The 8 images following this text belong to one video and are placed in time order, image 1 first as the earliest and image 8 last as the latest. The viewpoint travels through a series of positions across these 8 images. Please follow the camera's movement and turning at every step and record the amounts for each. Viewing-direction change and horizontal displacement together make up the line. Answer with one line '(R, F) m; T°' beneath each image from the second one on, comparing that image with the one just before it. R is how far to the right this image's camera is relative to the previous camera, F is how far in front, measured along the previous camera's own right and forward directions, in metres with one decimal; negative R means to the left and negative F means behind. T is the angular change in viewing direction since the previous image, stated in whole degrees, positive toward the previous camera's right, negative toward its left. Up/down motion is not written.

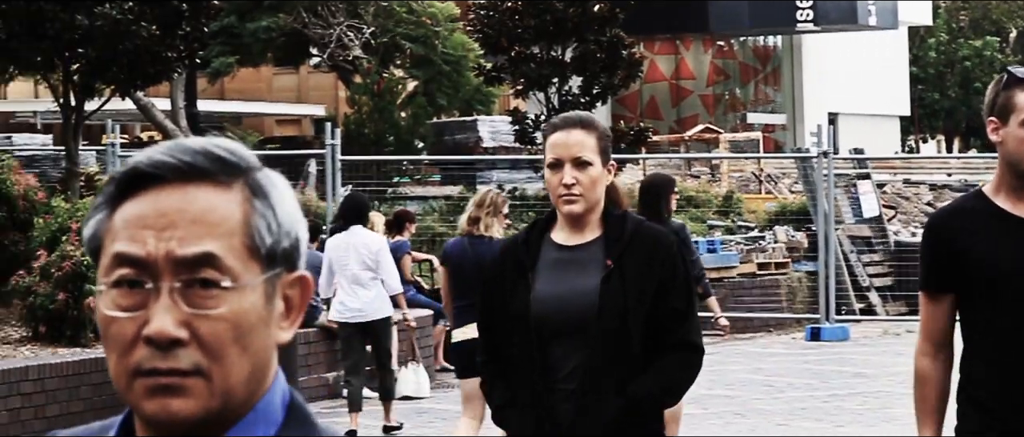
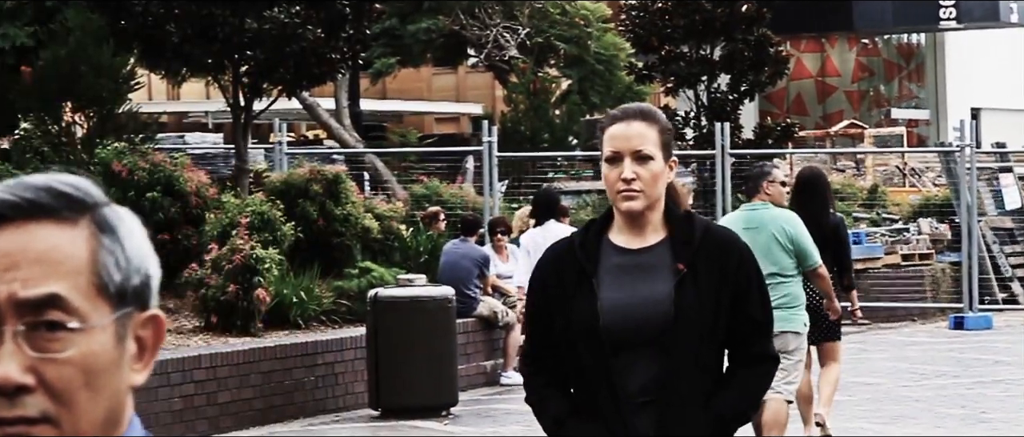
(0.0, -0.5) m; -4°
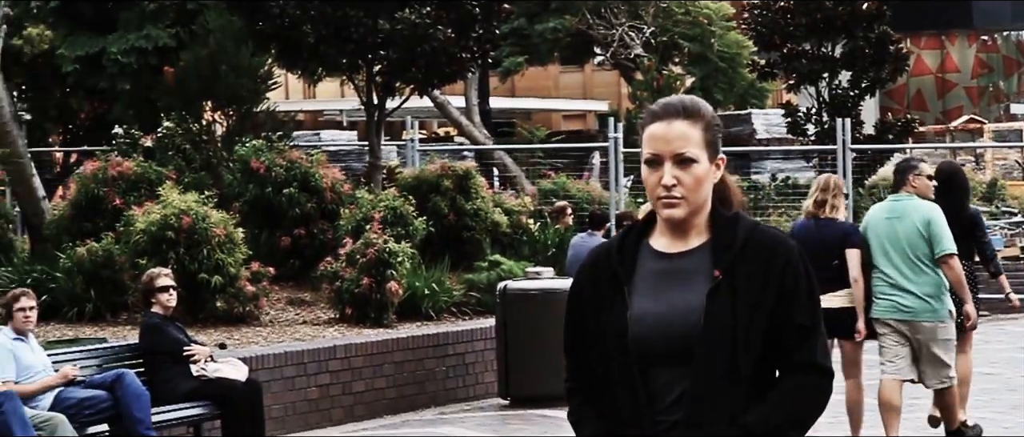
(+0.1, -0.4) m; -3°
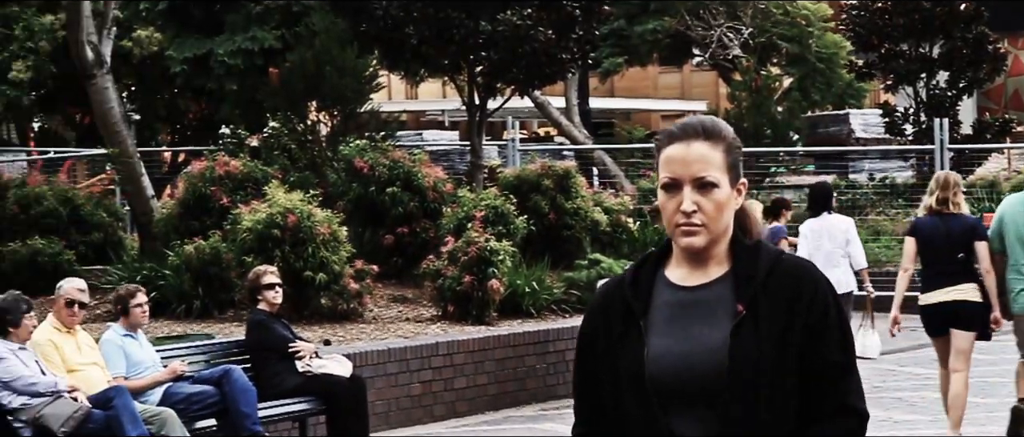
(0.0, -0.2) m; -3°
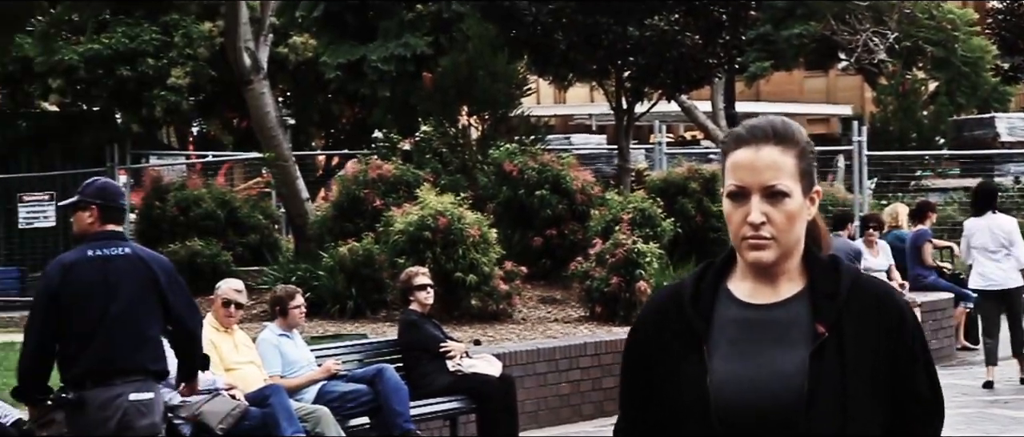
(0.0, -0.3) m; -4°
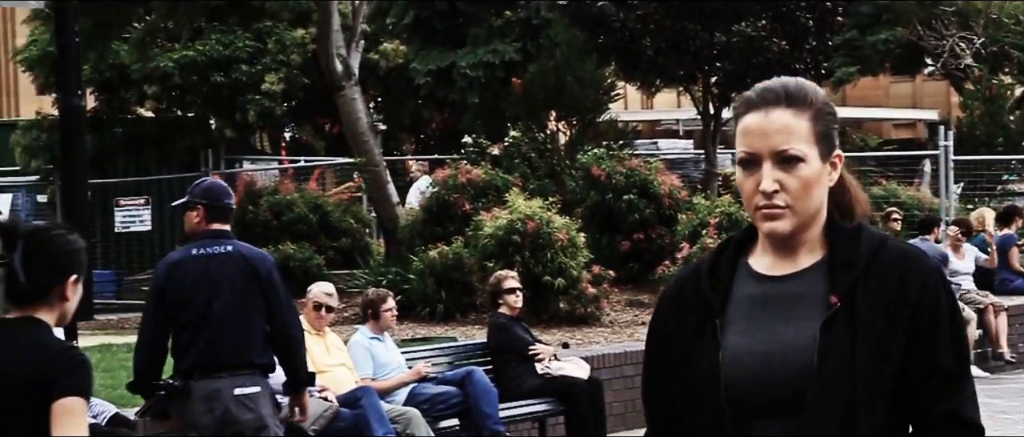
(0.0, -0.2) m; -2°
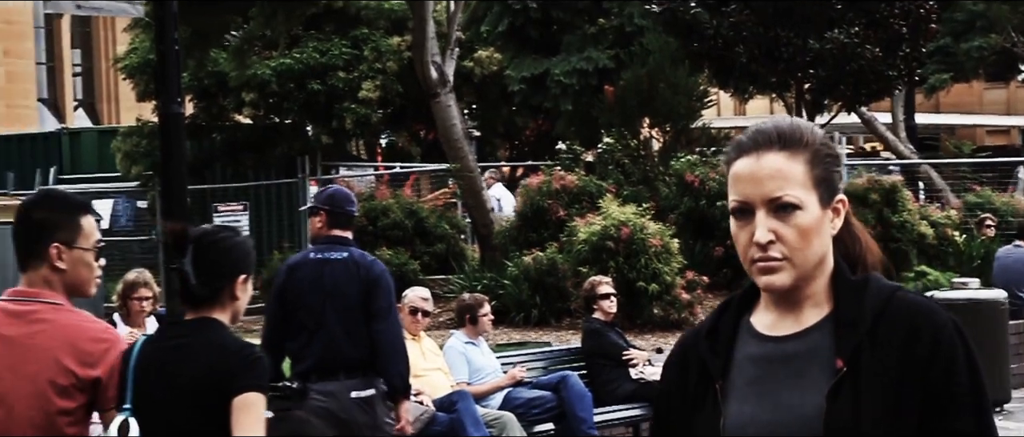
(0.0, -0.1) m; -2°
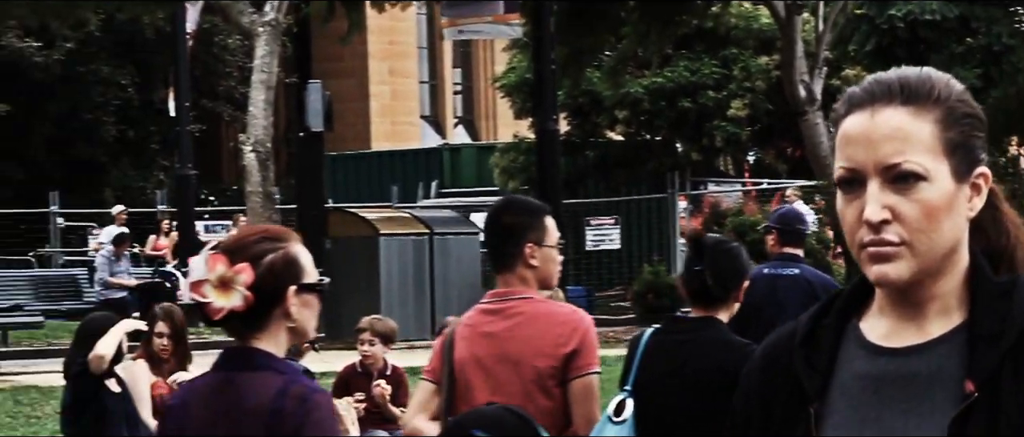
(-0.1, -0.5) m; -9°
